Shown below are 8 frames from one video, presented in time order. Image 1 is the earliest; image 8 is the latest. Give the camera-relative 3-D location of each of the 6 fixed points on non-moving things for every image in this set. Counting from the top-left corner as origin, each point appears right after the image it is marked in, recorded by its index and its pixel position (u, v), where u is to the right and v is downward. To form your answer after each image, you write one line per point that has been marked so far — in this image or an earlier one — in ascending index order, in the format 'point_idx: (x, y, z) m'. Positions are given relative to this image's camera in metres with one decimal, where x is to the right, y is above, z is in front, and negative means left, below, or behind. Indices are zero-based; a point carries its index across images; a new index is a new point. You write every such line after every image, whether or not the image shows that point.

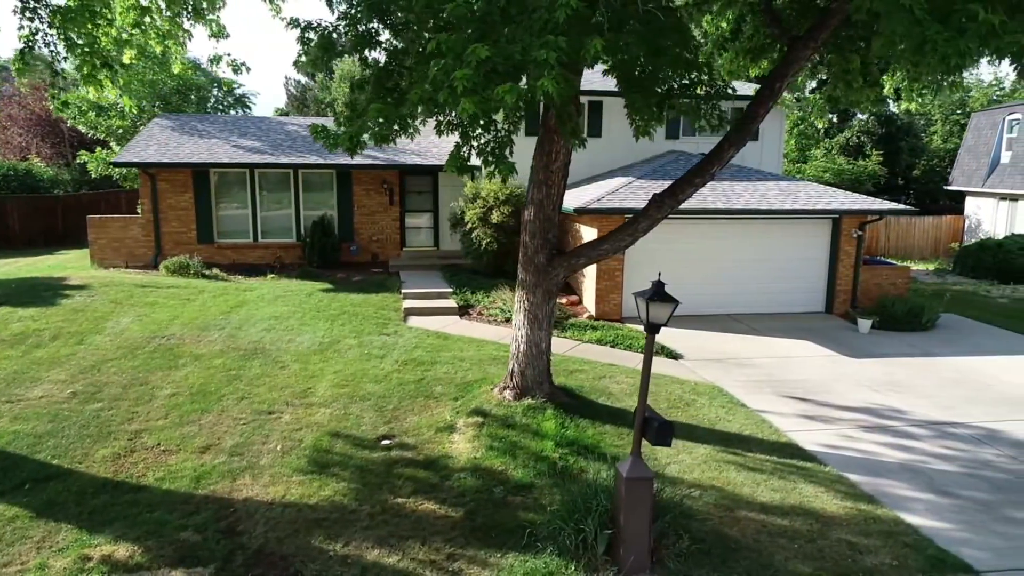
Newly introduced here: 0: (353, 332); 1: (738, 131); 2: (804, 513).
0: (-2.5, -0.7, +11.0) m
1: (+2.3, +1.6, +7.4) m
2: (+2.6, -2.0, +6.2) m
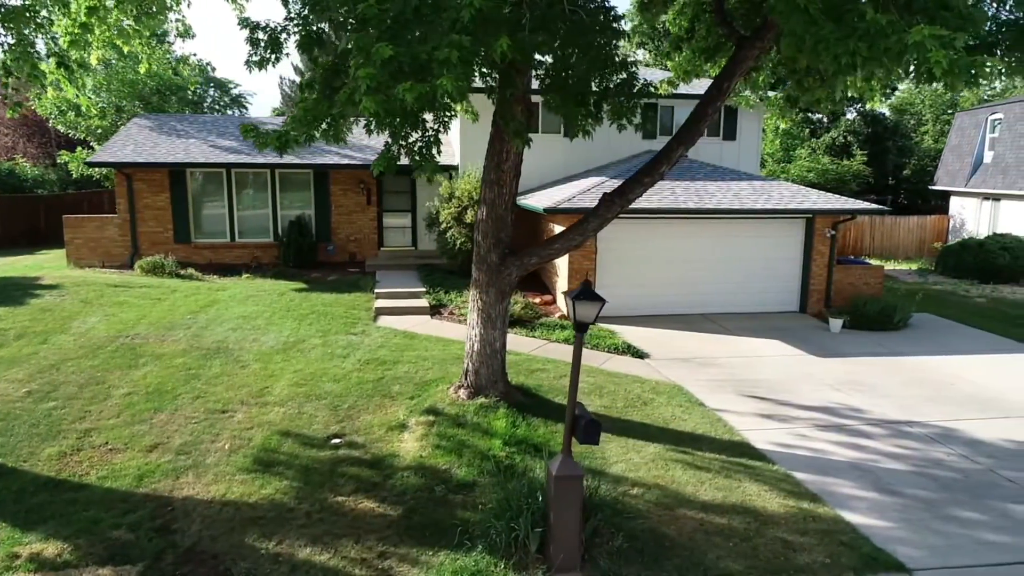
0: (-3.0, -0.7, +11.0) m
1: (+1.8, +1.6, +7.4) m
2: (+2.0, -2.0, +6.3) m
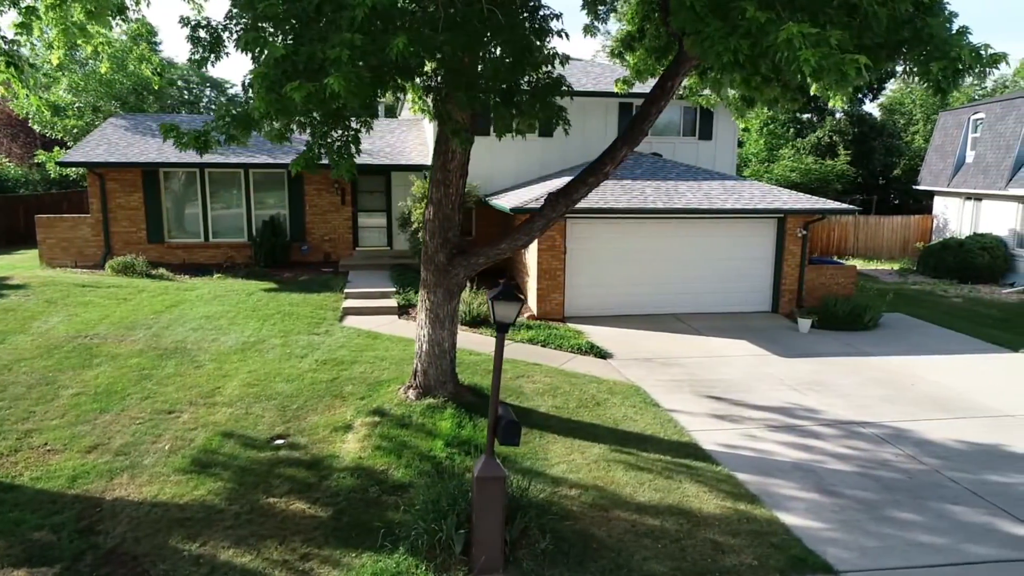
0: (-3.6, -0.7, +11.0) m
1: (+1.2, +1.6, +7.3) m
2: (+1.5, -2.0, +6.2) m
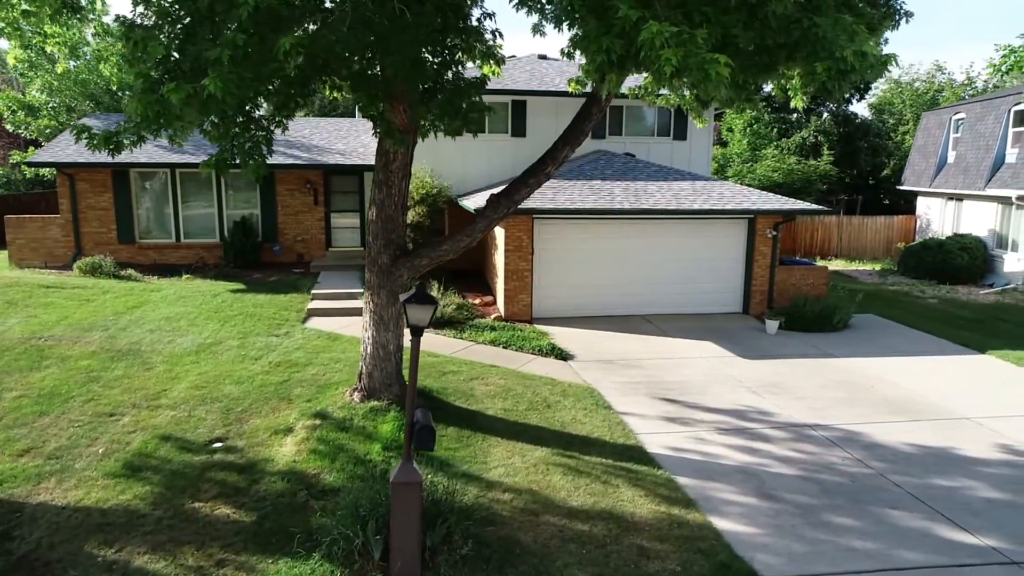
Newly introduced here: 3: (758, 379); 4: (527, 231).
0: (-4.2, -0.7, +10.9) m
1: (+0.6, +1.6, +7.3) m
2: (+0.8, -2.0, +6.2) m
3: (+3.5, -1.3, +10.2) m
4: (+0.3, +1.1, +13.1) m
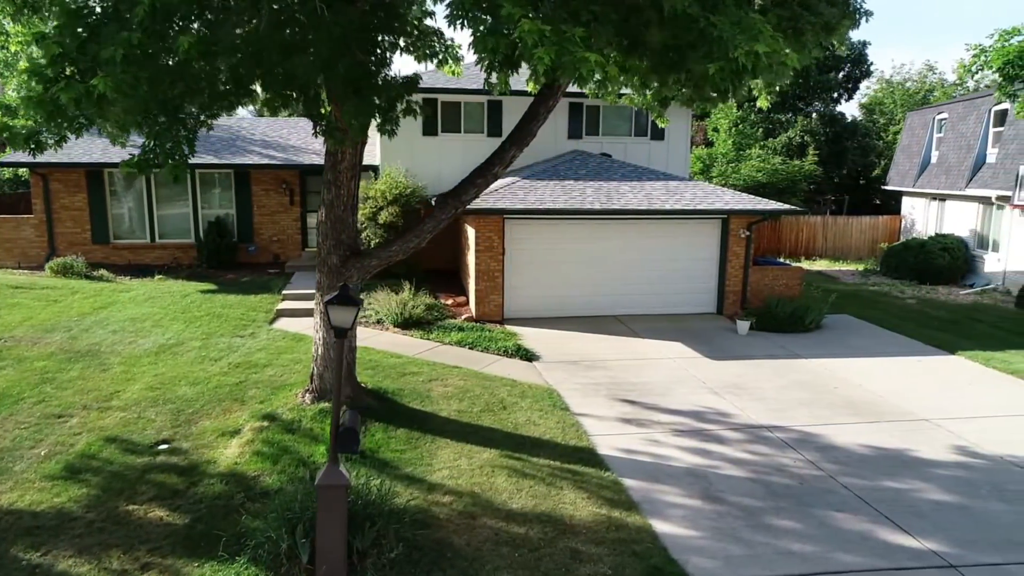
0: (-4.7, -0.7, +10.8) m
1: (+0.1, +1.6, +7.2) m
2: (+0.3, -2.0, +6.1) m
3: (+3.0, -1.3, +10.2) m
4: (-0.3, +1.0, +13.1) m
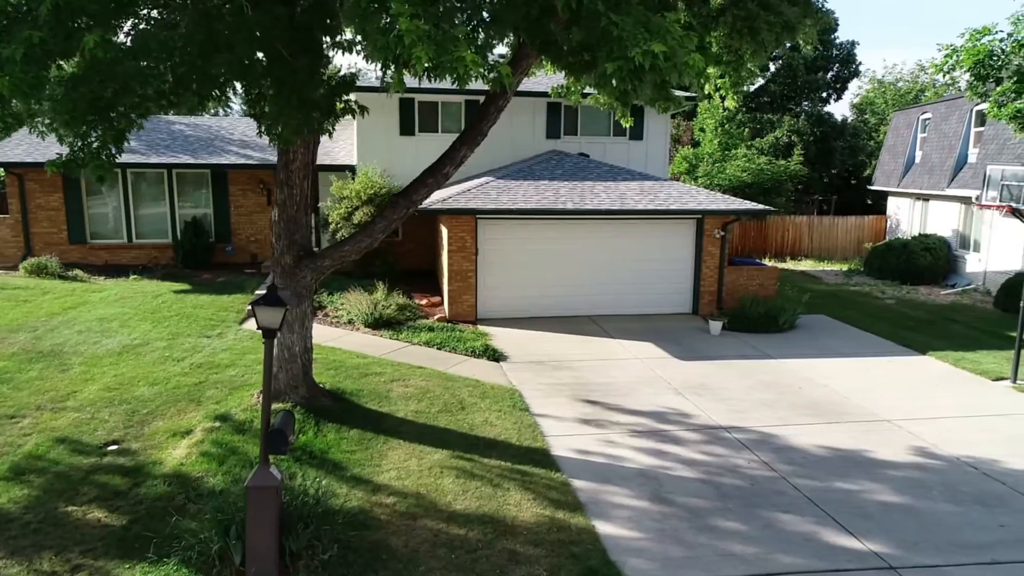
0: (-5.2, -0.7, +10.8) m
1: (-0.4, +1.6, +7.2) m
2: (-0.2, -2.0, +6.1) m
3: (+2.5, -1.3, +10.2) m
4: (-0.8, +1.0, +13.1) m
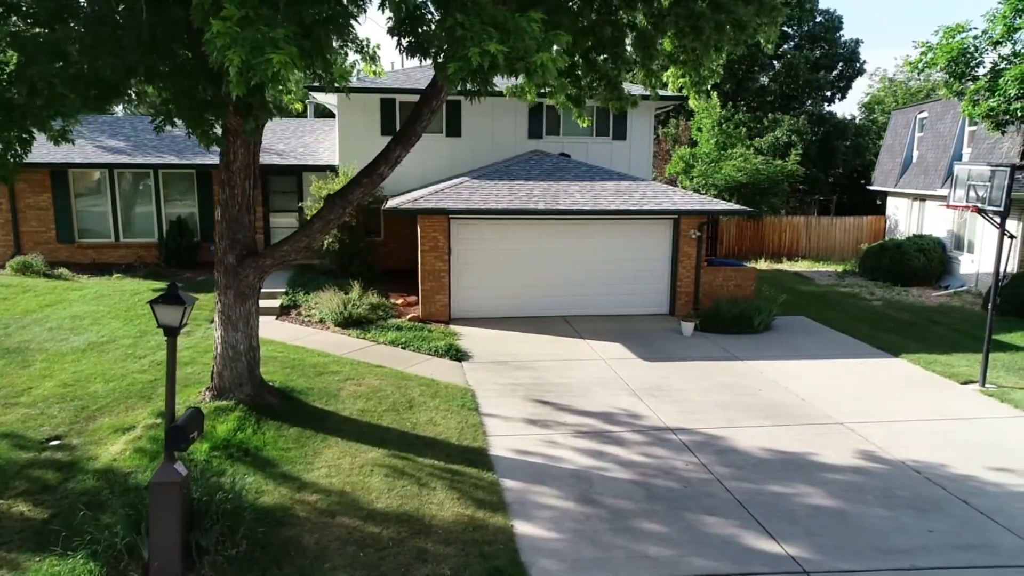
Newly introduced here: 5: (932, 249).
0: (-5.8, -0.7, +11.0) m
1: (-1.1, +1.6, +7.2) m
2: (-0.9, -2.0, +6.1) m
3: (+1.9, -1.3, +10.1) m
4: (-1.3, +1.1, +13.1) m
5: (+11.0, +1.0, +18.7) m
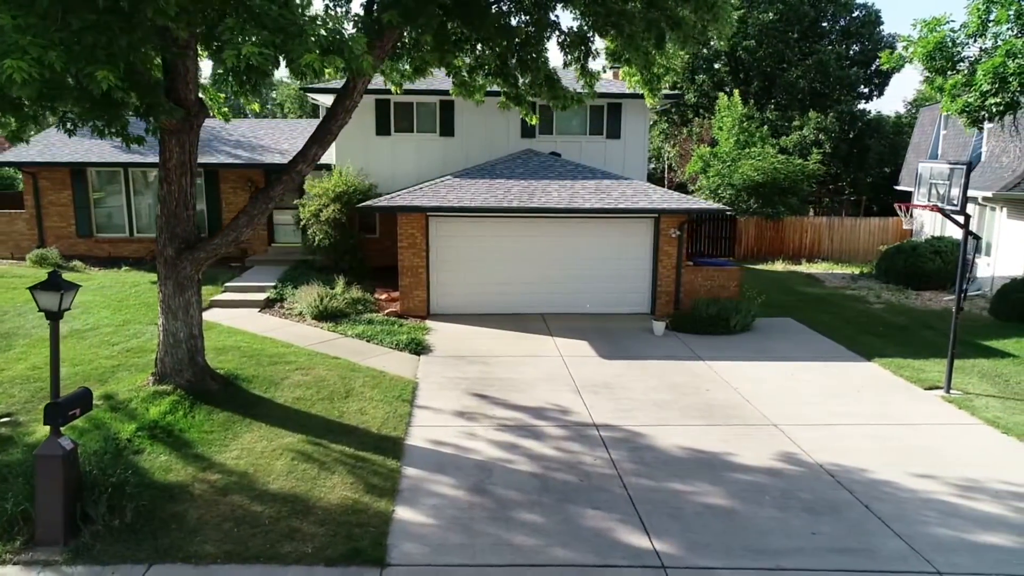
0: (-6.4, -0.5, +11.7) m
1: (-2.0, +1.7, +7.5) m
2: (-2.0, -1.9, +6.4) m
3: (+1.2, -1.3, +10.1) m
4: (-1.7, +1.1, +13.4) m
5: (+11.0, +0.9, +17.9) m
